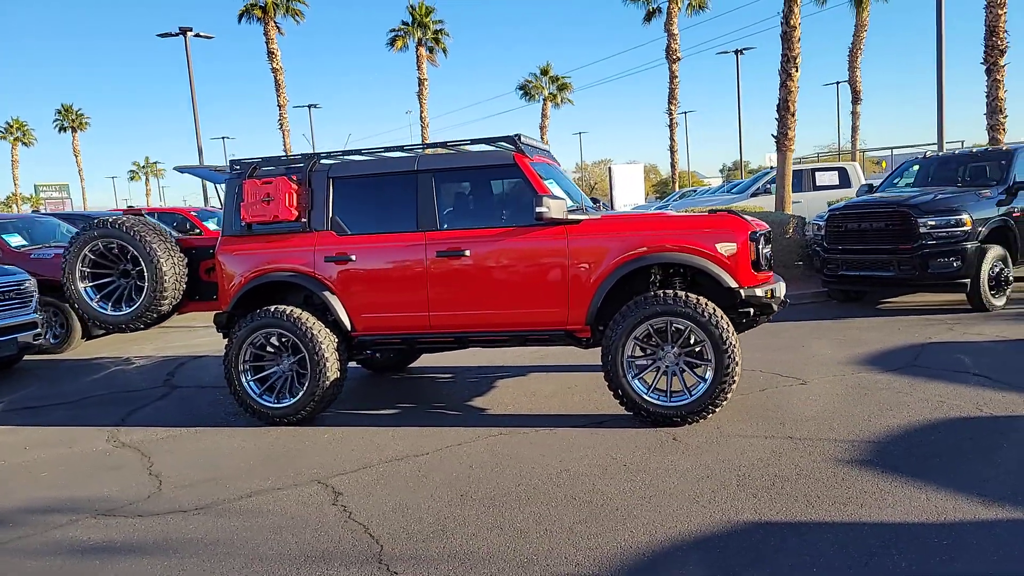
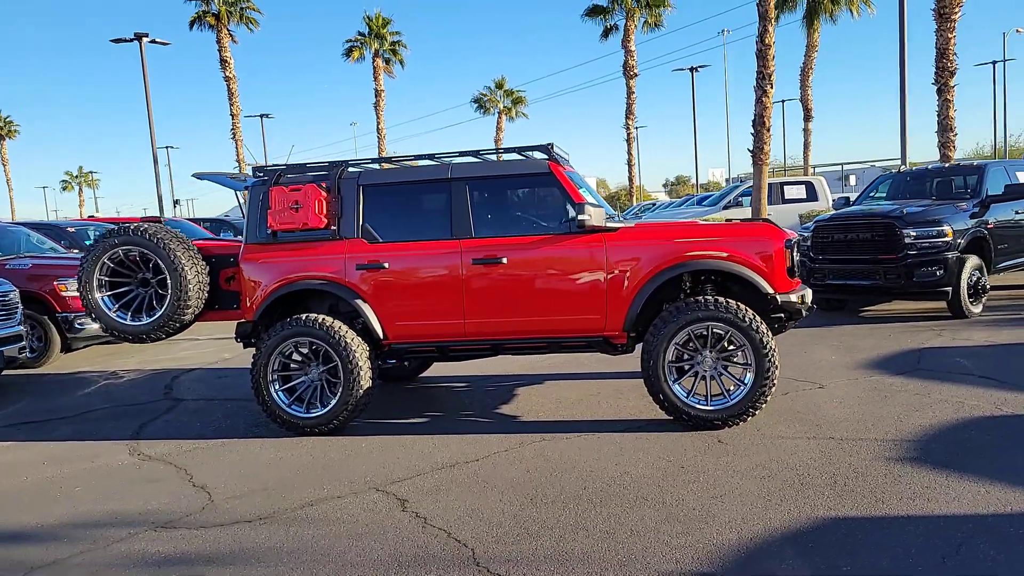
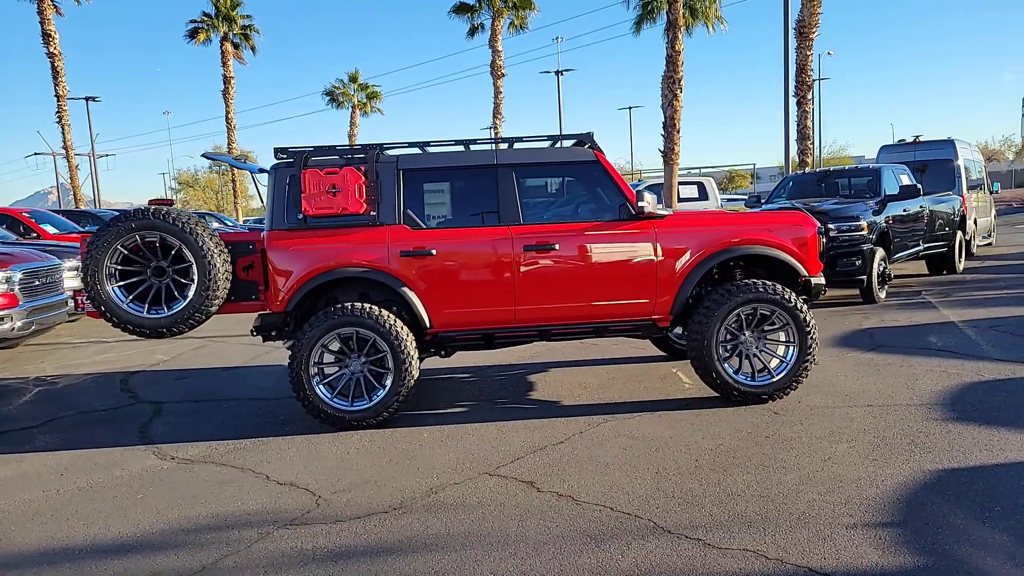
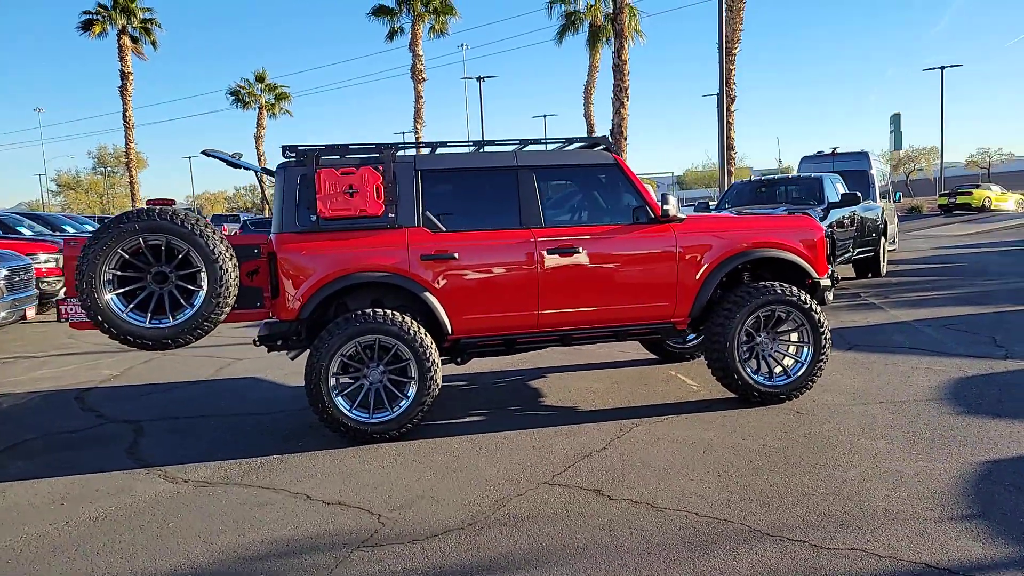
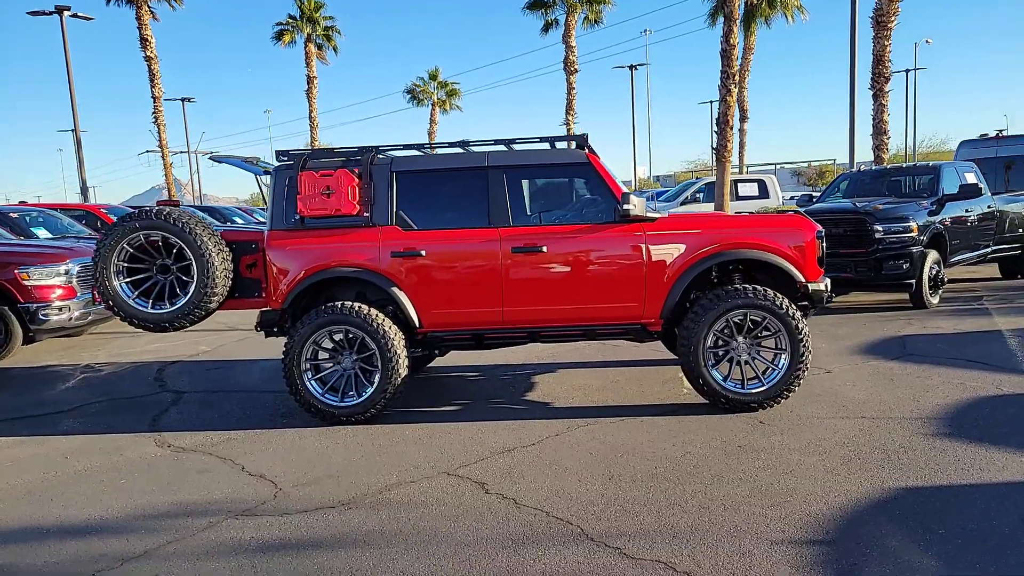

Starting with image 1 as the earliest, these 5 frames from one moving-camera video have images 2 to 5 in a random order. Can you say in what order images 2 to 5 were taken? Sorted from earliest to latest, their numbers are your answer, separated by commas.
2, 5, 3, 4
